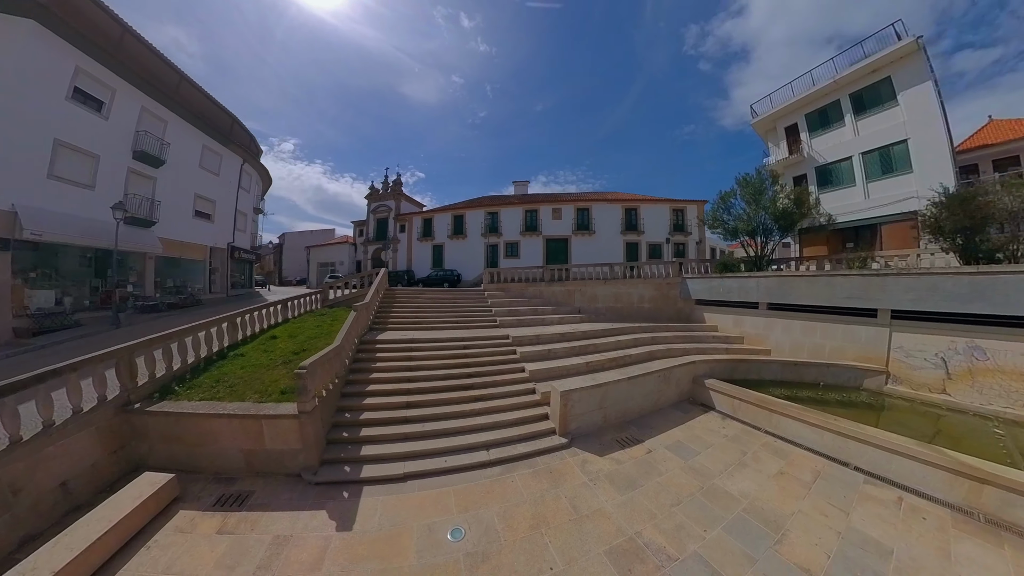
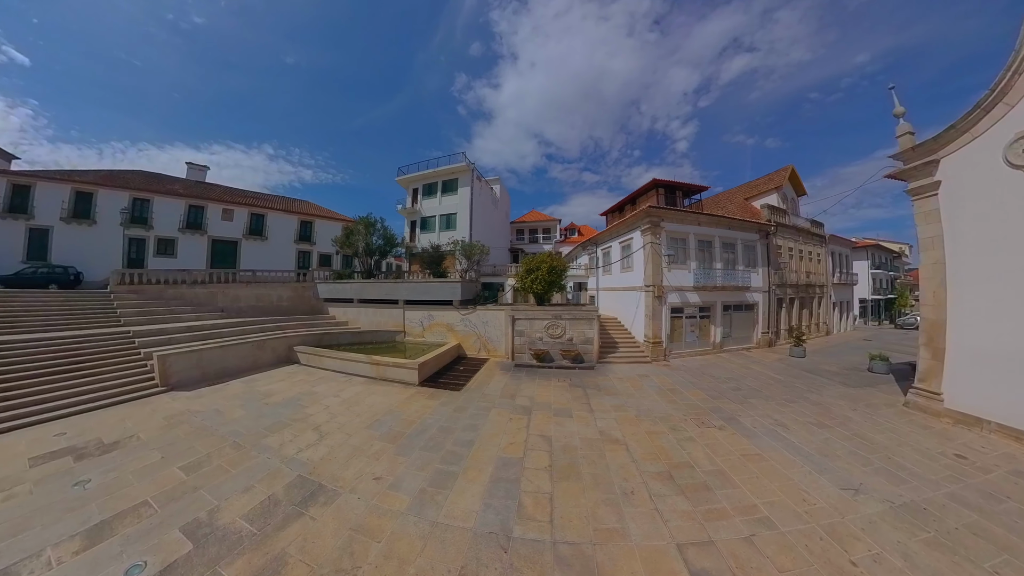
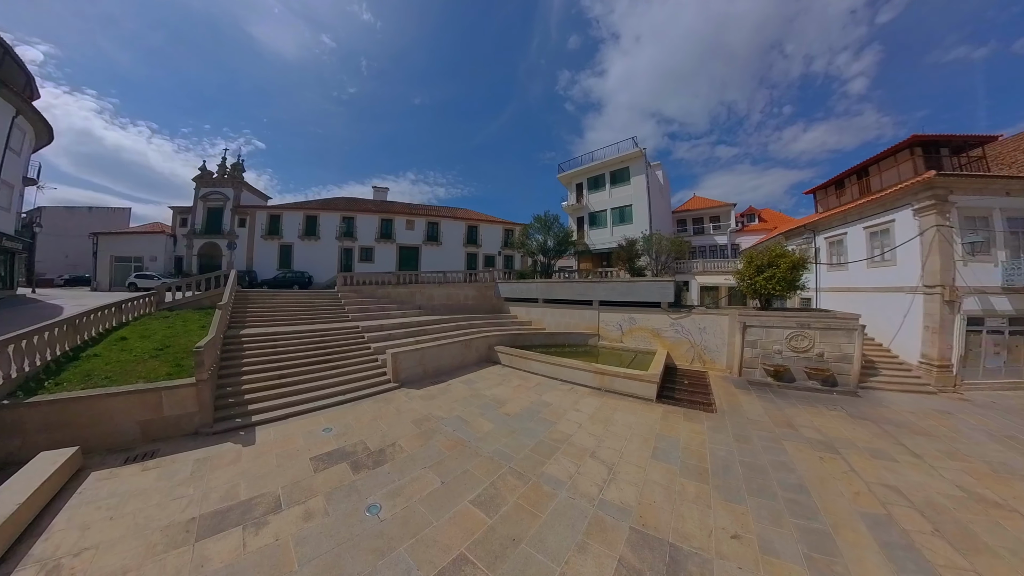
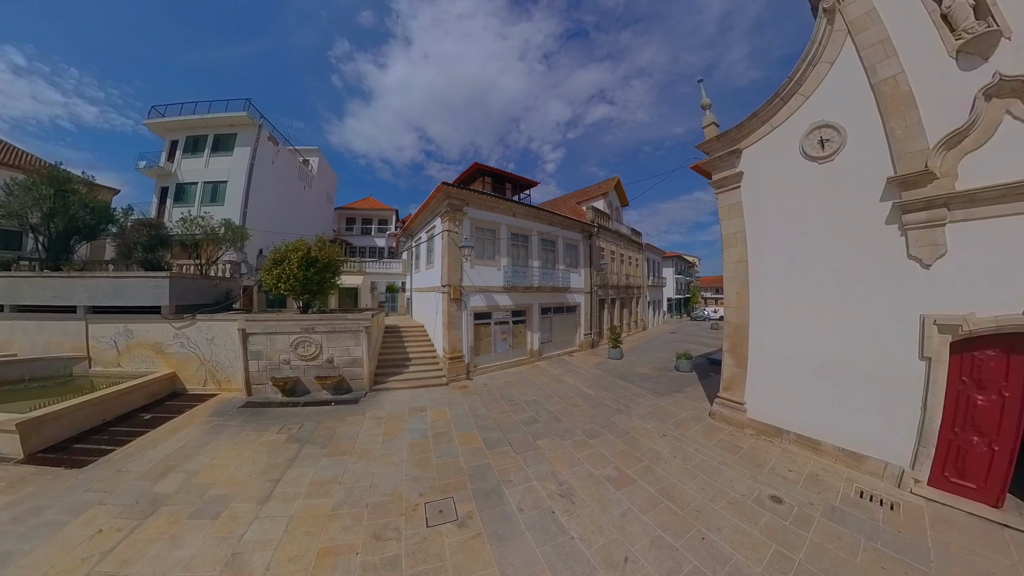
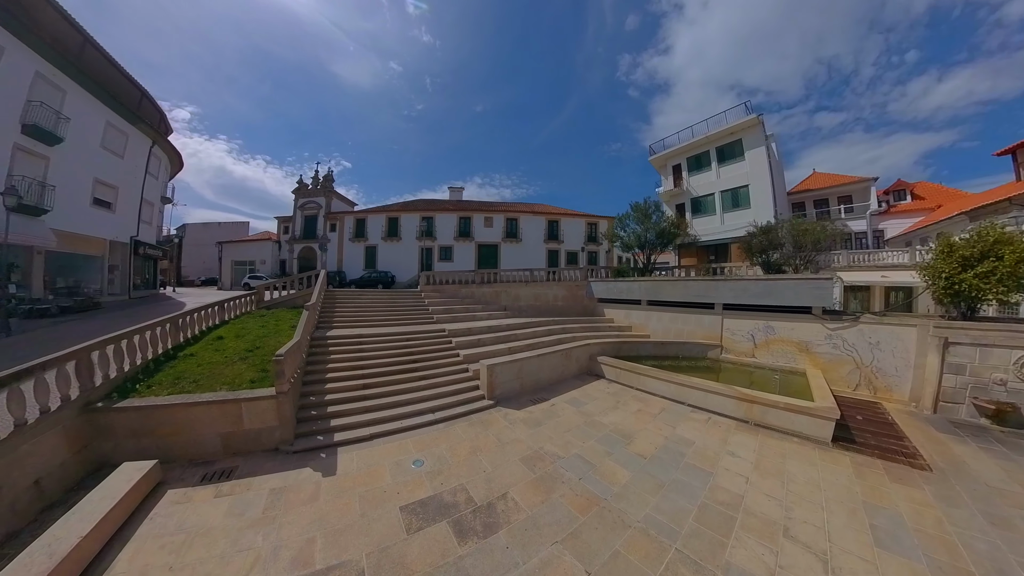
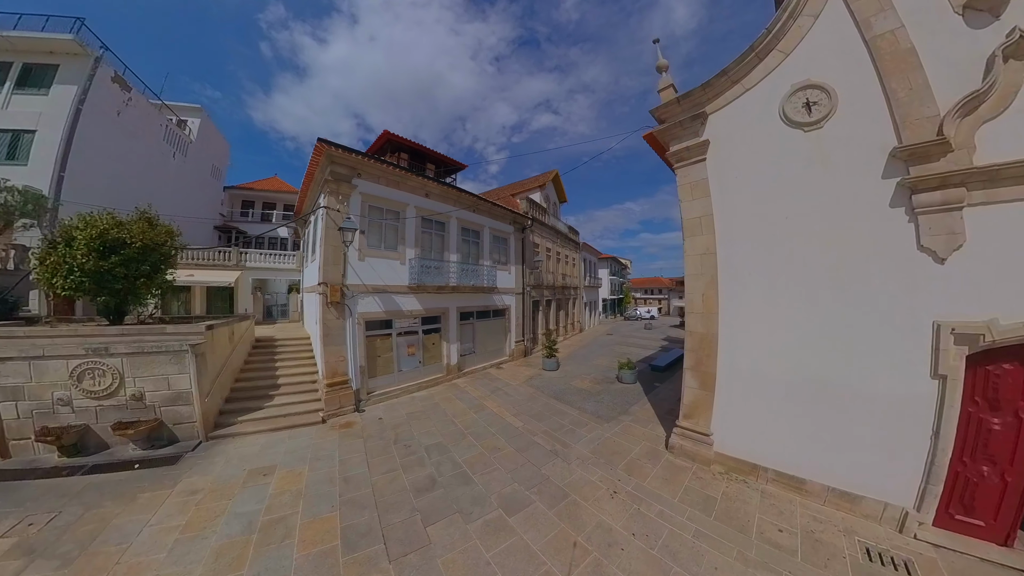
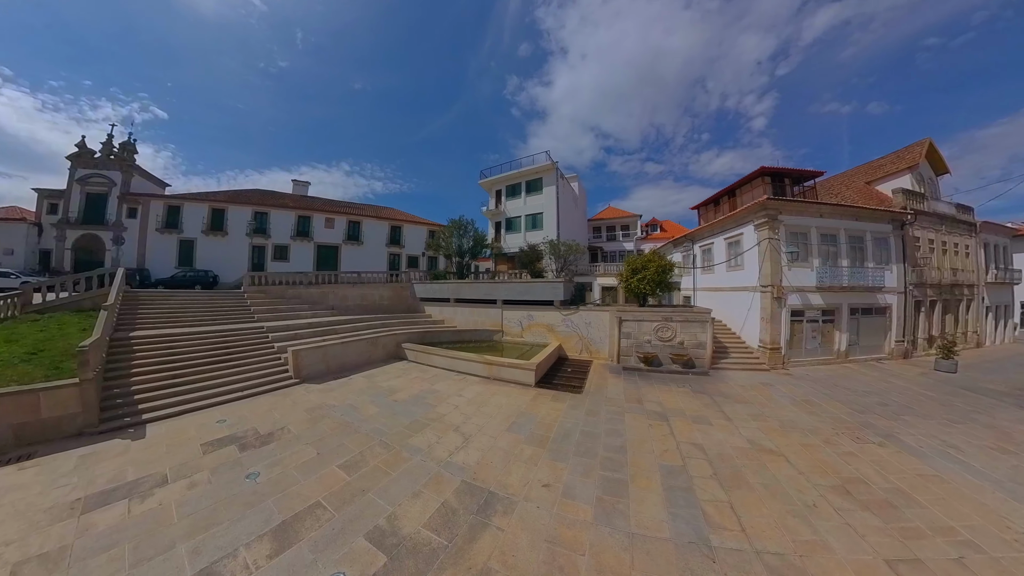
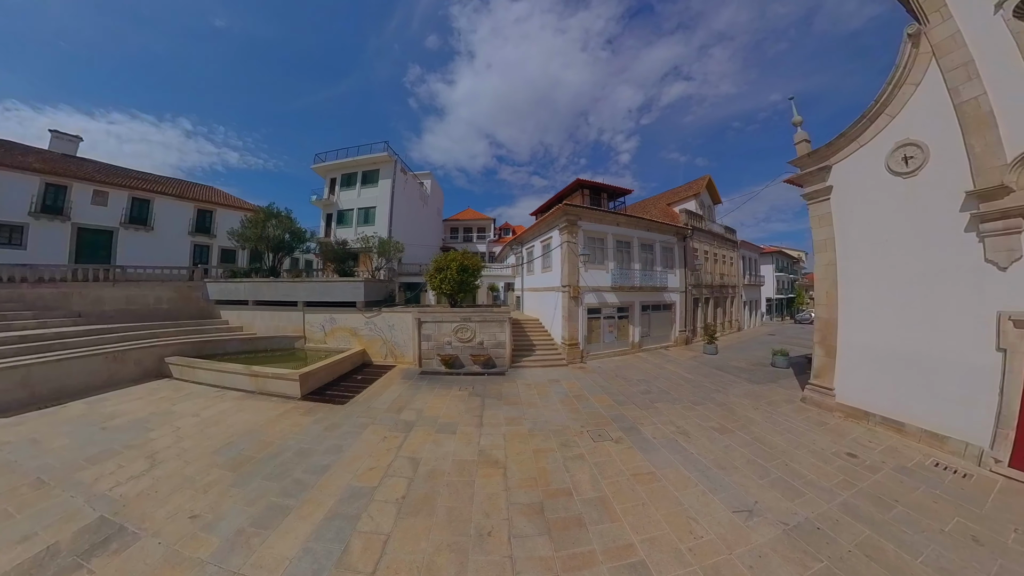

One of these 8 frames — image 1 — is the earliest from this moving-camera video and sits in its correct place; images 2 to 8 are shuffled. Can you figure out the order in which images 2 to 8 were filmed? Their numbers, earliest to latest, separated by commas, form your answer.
5, 3, 7, 2, 8, 4, 6
